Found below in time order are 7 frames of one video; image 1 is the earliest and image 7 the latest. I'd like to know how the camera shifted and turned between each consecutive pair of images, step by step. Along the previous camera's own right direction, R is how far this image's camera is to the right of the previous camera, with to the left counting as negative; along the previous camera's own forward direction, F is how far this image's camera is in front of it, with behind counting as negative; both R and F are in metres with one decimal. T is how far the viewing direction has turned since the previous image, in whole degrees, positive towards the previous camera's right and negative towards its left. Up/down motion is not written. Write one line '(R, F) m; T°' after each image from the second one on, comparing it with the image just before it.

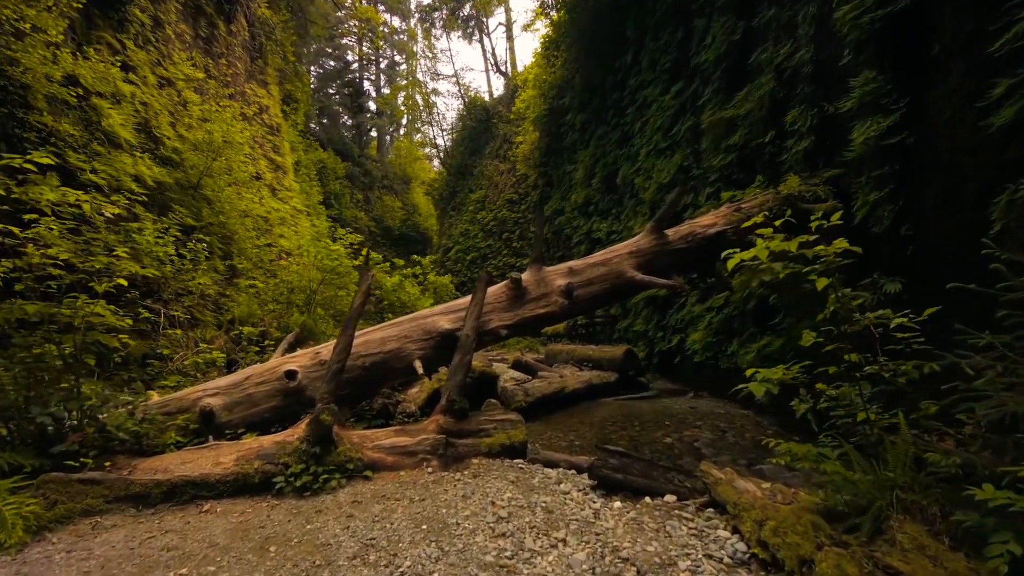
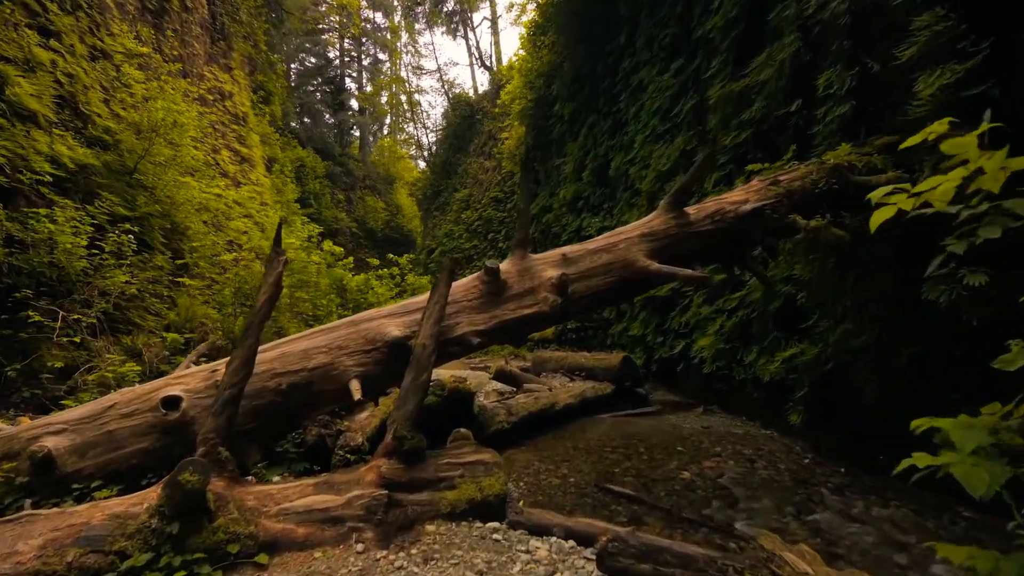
(+0.1, +1.0) m; +1°
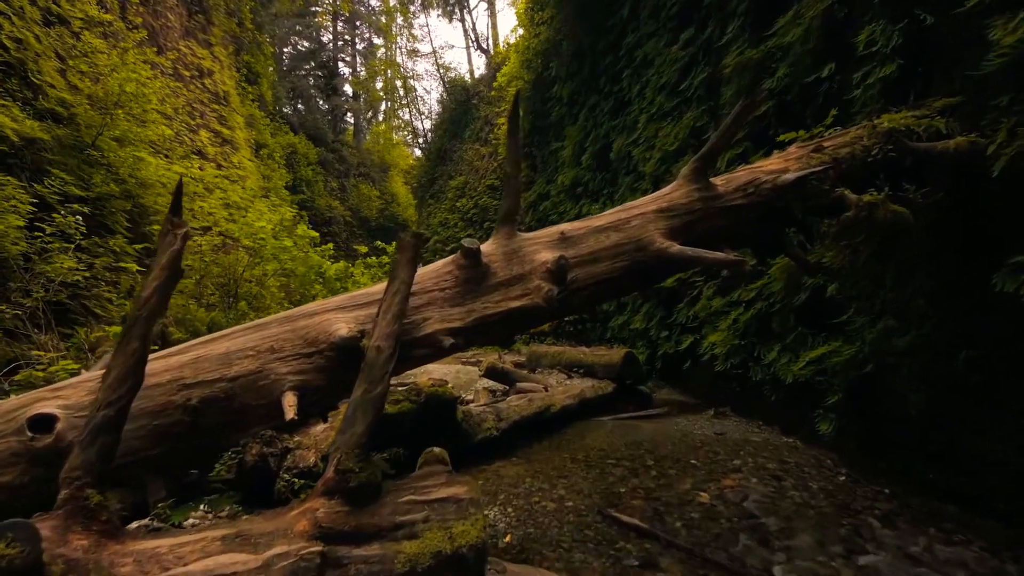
(+0.1, +0.6) m; 0°
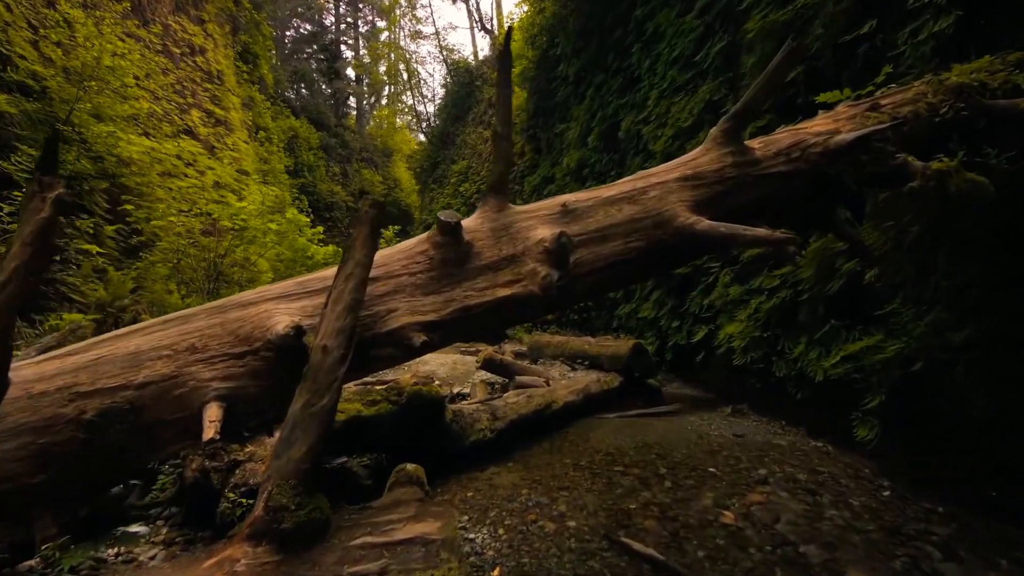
(+0.1, +0.4) m; -1°
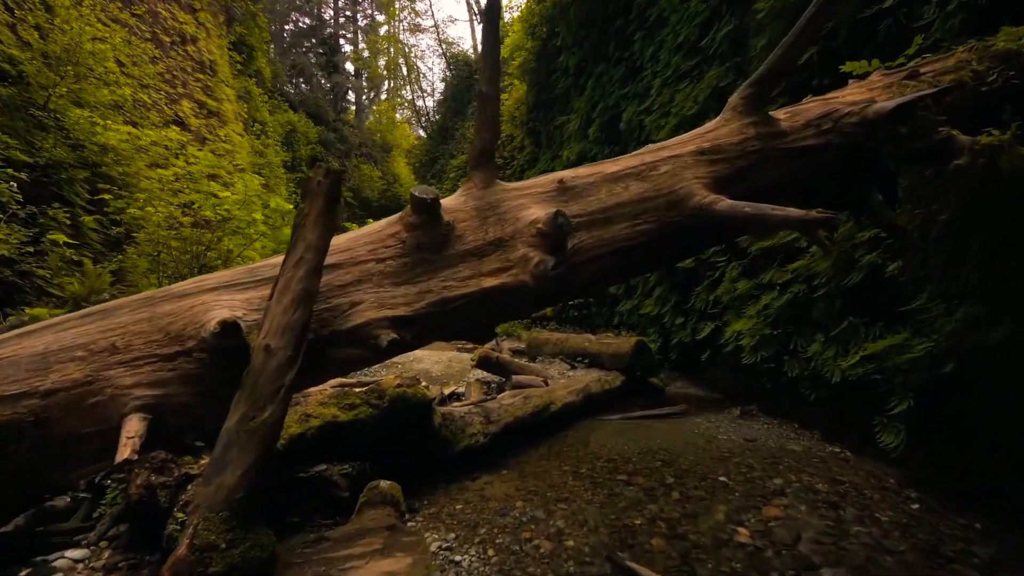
(0.0, +0.3) m; 0°
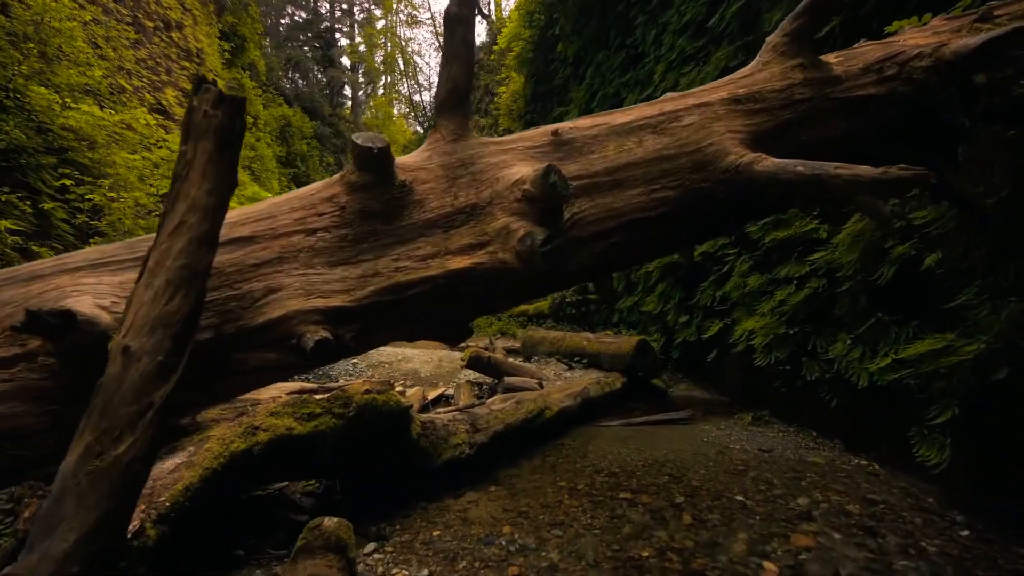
(0.0, +0.4) m; 0°
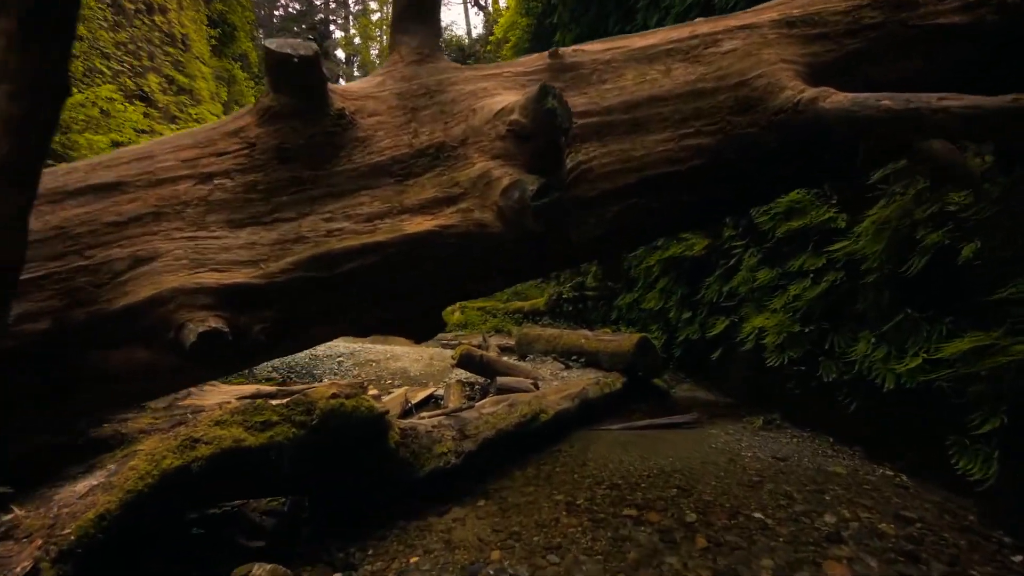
(0.0, +0.3) m; 0°
